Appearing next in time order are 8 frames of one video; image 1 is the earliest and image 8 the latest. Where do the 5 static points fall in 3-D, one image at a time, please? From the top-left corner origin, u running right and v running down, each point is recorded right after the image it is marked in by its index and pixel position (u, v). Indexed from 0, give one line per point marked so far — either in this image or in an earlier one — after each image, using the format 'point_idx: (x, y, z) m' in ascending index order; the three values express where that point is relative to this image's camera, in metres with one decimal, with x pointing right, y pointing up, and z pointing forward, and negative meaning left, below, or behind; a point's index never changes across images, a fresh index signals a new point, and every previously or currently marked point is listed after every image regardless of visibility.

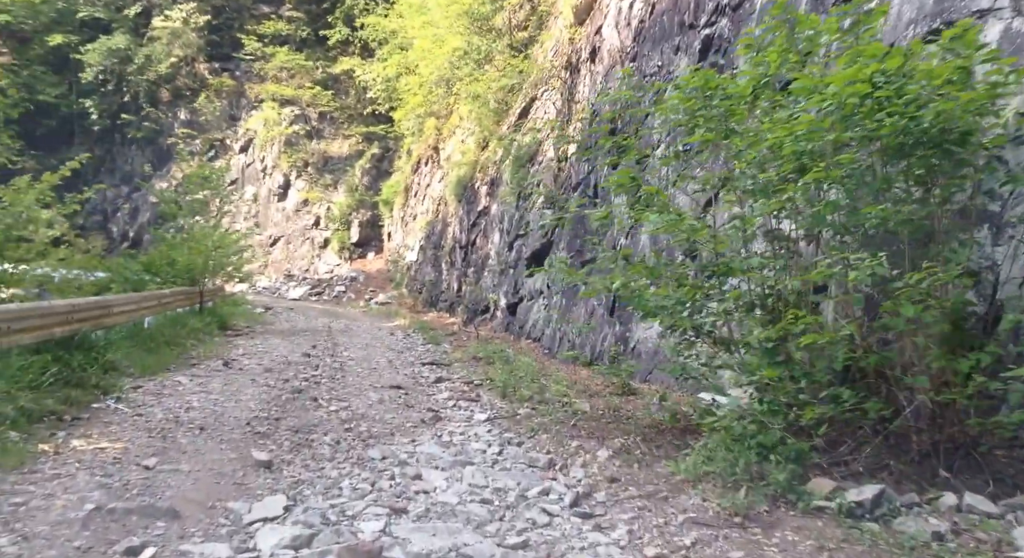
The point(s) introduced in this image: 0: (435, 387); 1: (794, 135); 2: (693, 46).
0: (-0.9, -1.4, +8.7) m
1: (+1.8, +0.9, +4.6) m
2: (+2.3, +3.0, +9.2) m
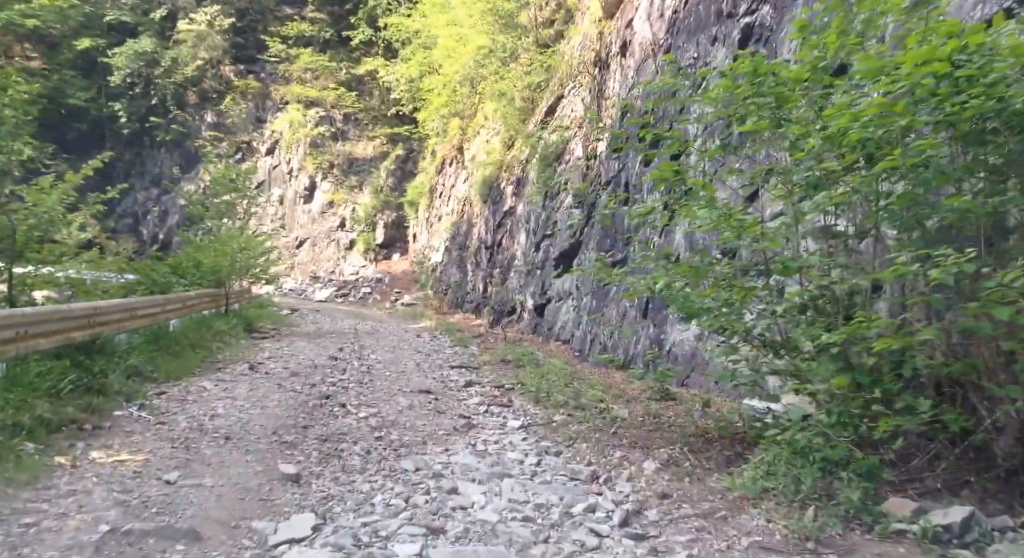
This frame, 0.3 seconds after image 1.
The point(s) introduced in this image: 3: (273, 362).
0: (-0.5, -1.4, +8.5) m
1: (+2.0, +0.9, +4.2) m
2: (+2.7, +3.0, +8.9) m
3: (-3.3, -1.2, +10.2) m
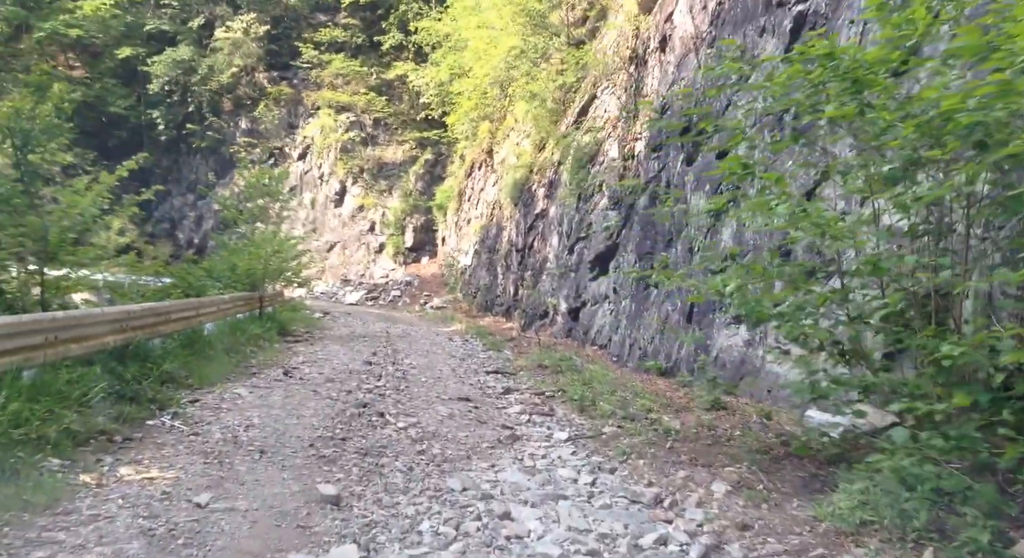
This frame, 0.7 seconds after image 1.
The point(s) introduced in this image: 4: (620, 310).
0: (0.0, -1.4, +8.1) m
1: (+2.3, +0.9, +3.8) m
2: (+3.1, +2.9, +8.4) m
3: (-2.8, -1.2, +9.9) m
4: (+1.9, -0.6, +12.4) m
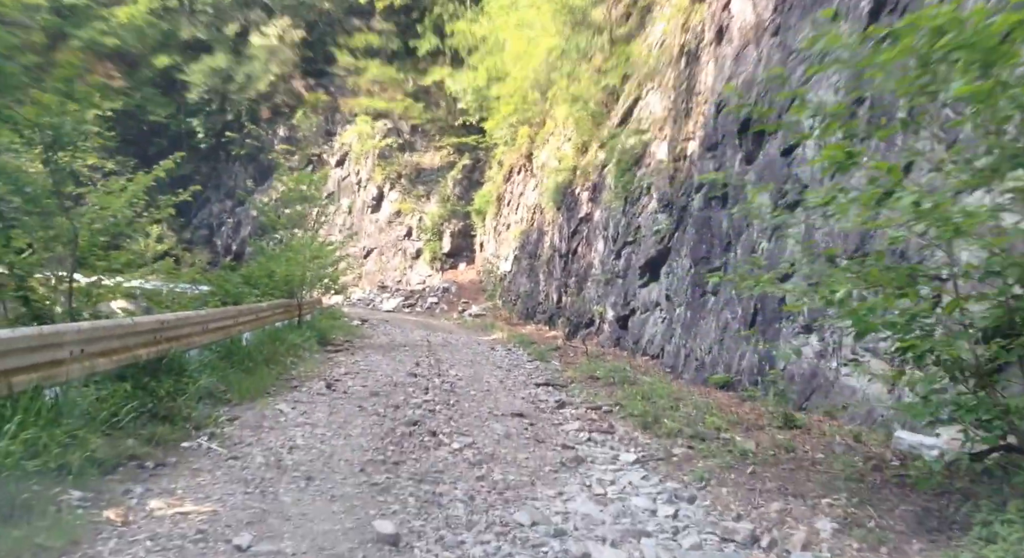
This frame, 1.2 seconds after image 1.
0: (+0.5, -1.5, +7.6) m
1: (+2.7, +0.9, +3.2) m
2: (+3.7, +2.9, +7.8) m
3: (-2.1, -1.3, +9.6) m
4: (+2.7, -0.7, +11.9) m
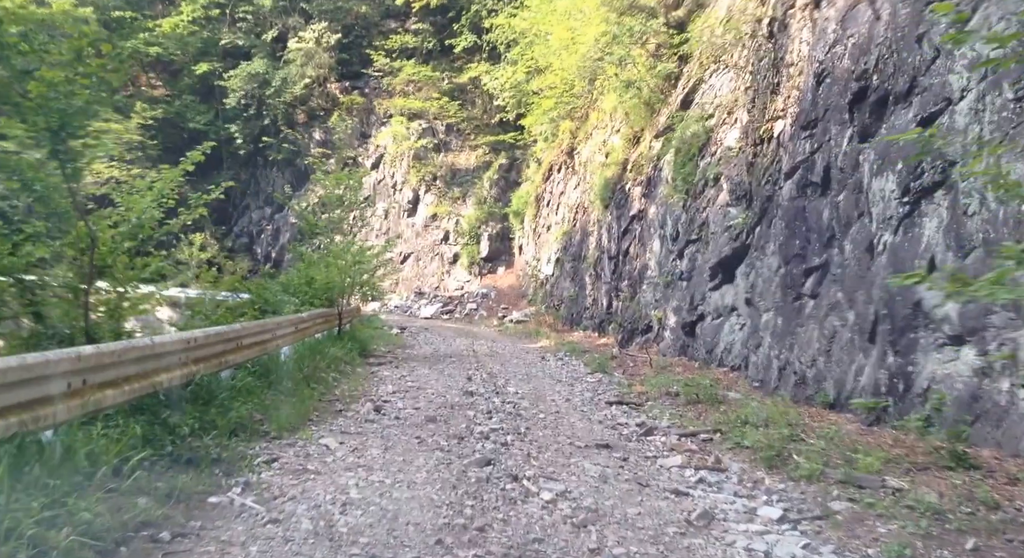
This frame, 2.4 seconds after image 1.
0: (+1.3, -1.5, +6.4) m
1: (+3.2, +0.9, +1.9) m
2: (+4.4, +2.9, +6.4) m
3: (-1.3, -1.4, +8.4) m
4: (+3.6, -0.7, +10.5) m
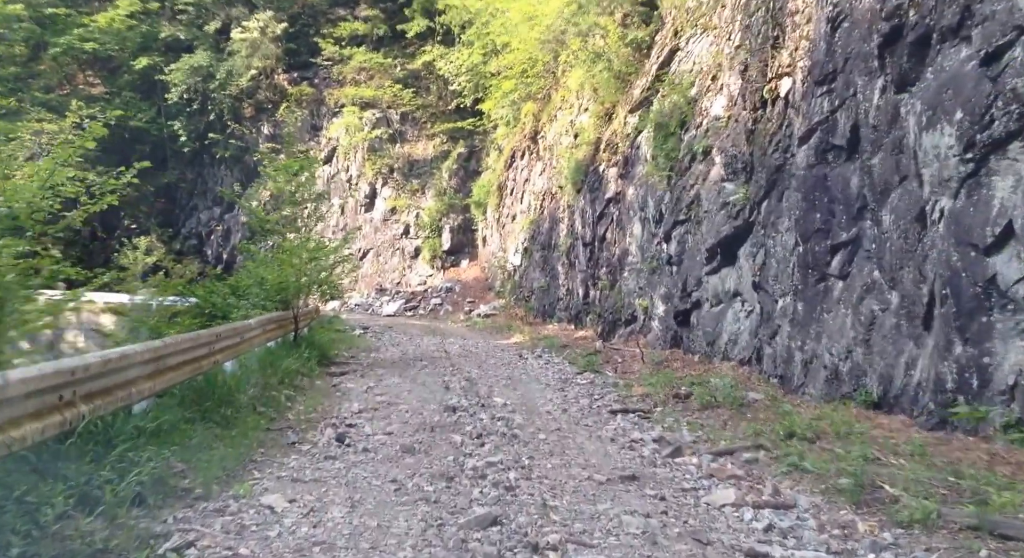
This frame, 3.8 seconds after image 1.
0: (+1.3, -1.4, +5.1) m
1: (+3.4, +1.0, +0.7) m
2: (+4.2, +3.1, +5.2) m
3: (-1.4, -1.4, +7.0) m
4: (+3.4, -0.4, +9.3) m
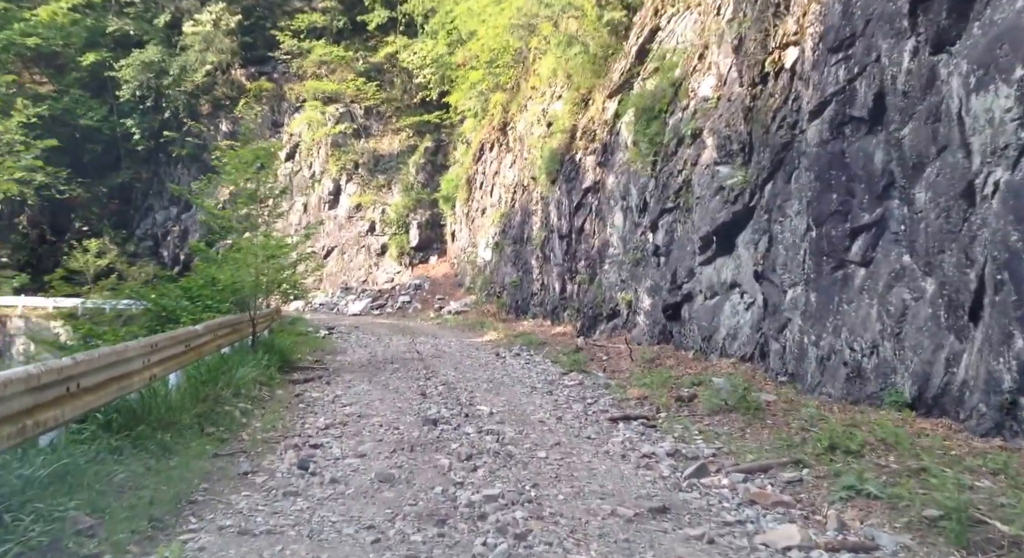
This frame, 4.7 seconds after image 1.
0: (+1.3, -1.3, +4.2) m
1: (+3.5, +1.1, -0.2) m
2: (+4.2, +3.2, +4.4) m
3: (-1.4, -1.3, +5.9) m
4: (+3.2, -0.3, +8.5) m
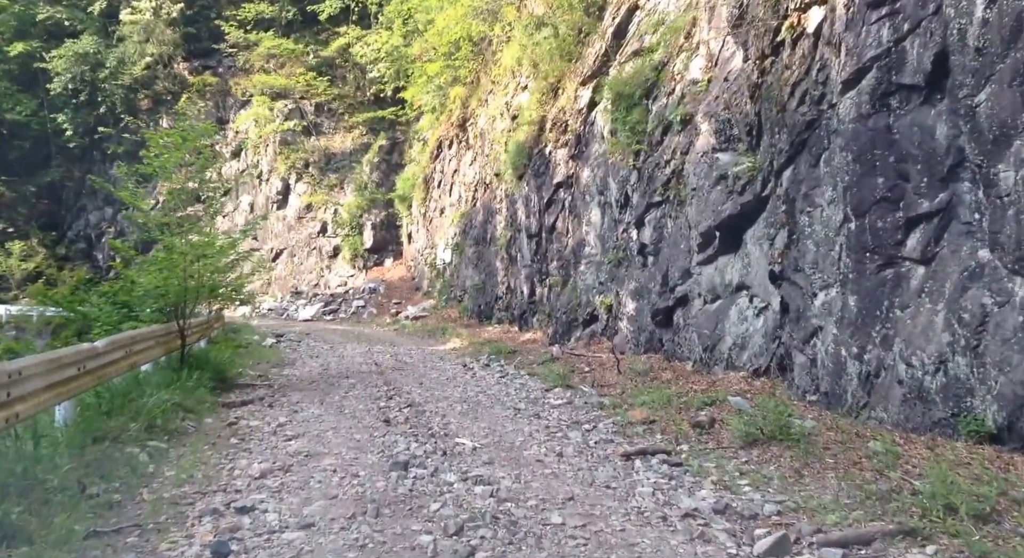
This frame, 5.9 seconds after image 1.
0: (+1.4, -1.3, +2.8) m
1: (+3.9, +1.1, -1.4) m
2: (+4.2, +3.2, +3.2) m
3: (-1.4, -1.4, +4.4) m
4: (+3.0, -0.3, +7.2) m
